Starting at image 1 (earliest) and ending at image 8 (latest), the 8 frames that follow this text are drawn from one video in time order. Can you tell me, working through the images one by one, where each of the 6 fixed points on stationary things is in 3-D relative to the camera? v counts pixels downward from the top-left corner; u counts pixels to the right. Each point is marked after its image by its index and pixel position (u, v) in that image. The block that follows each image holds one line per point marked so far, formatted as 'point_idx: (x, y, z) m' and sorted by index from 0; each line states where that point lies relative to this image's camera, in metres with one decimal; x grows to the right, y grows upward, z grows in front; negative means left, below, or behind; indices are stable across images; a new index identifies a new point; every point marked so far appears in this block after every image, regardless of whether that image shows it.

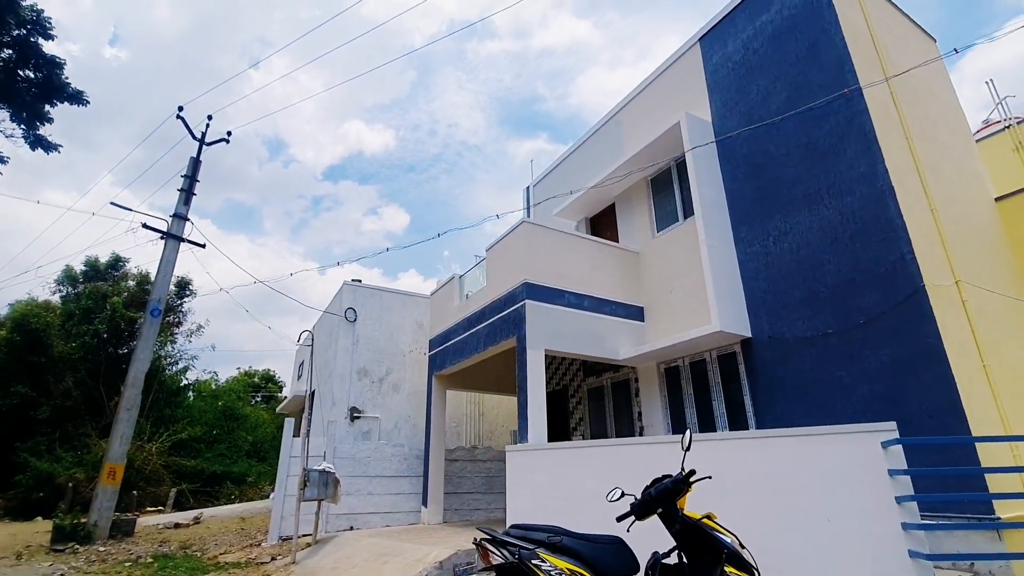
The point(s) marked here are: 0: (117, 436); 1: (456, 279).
0: (-7.6, -2.8, +9.8) m
1: (-1.1, +0.2, +10.3) m
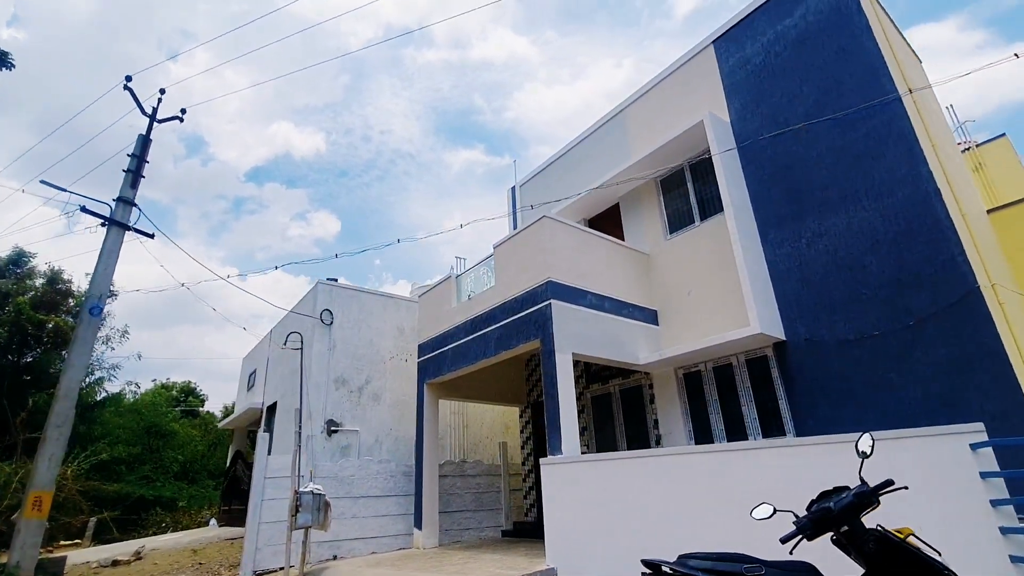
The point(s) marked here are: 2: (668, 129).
0: (-7.5, -2.7, +8.2) m
1: (-1.1, +0.1, +9.6) m
2: (+2.7, +2.7, +9.4) m
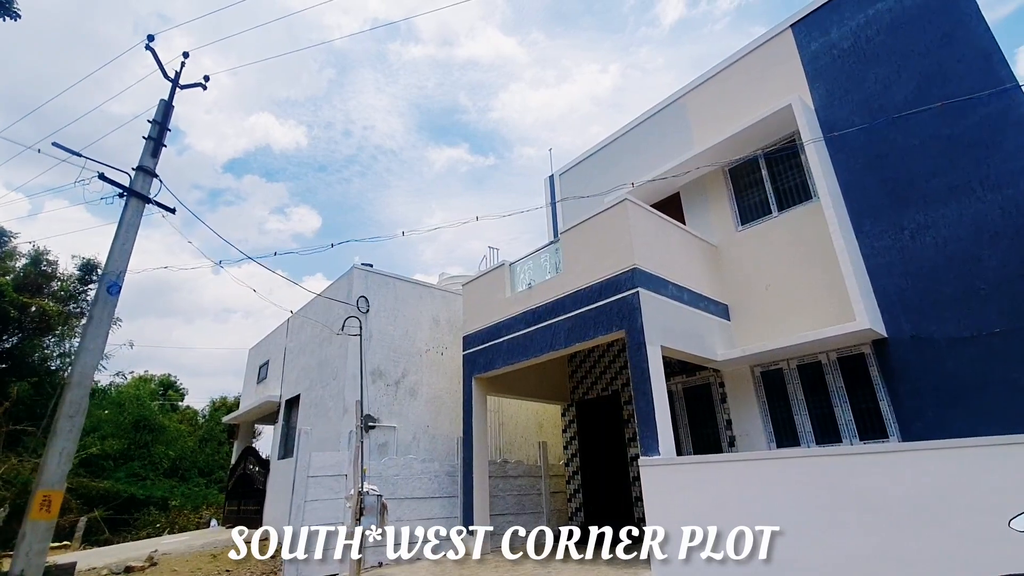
0: (-6.5, -2.3, +7.3) m
1: (-0.1, +0.4, +9.0) m
2: (+3.8, +2.8, +8.9) m
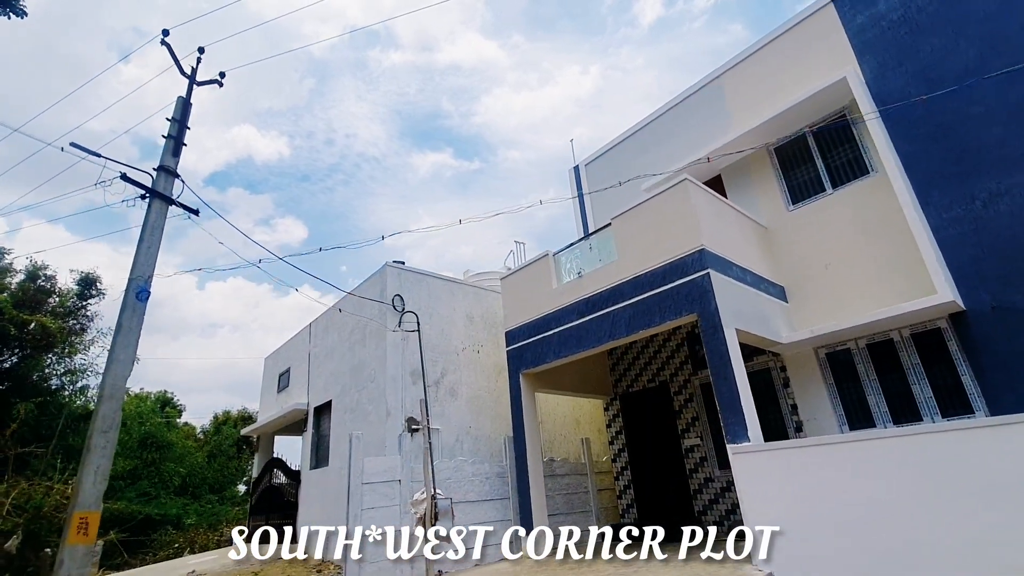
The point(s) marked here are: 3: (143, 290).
0: (-5.6, -2.4, +6.8) m
1: (+0.6, +0.5, +8.7) m
2: (+4.4, +3.1, +8.7) m
3: (-5.6, 0.0, +7.7) m
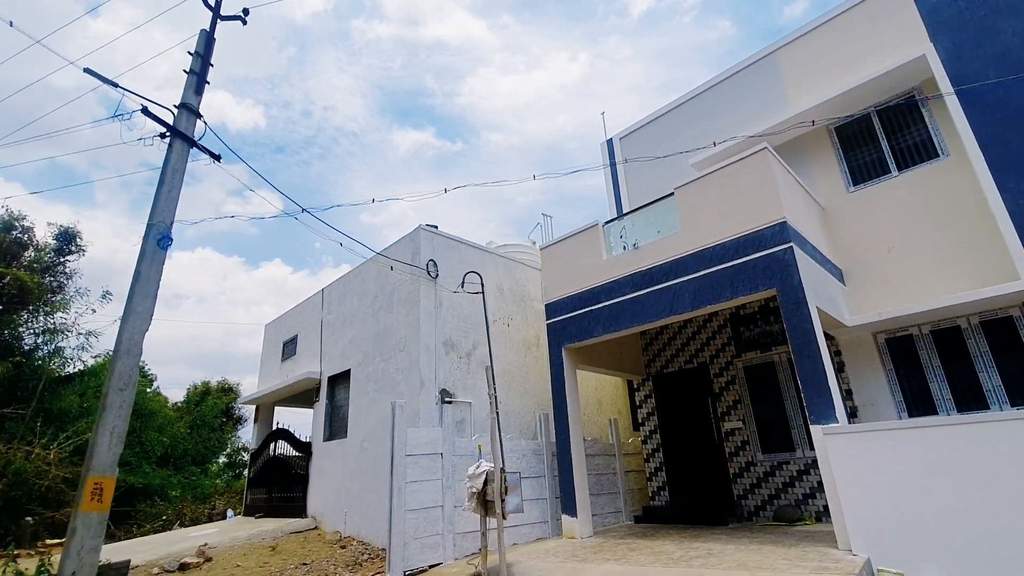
0: (-4.9, -1.7, +6.2) m
1: (+1.4, +1.0, +8.3) m
2: (+5.3, +3.4, +8.4) m
3: (-4.8, +0.7, +7.0) m
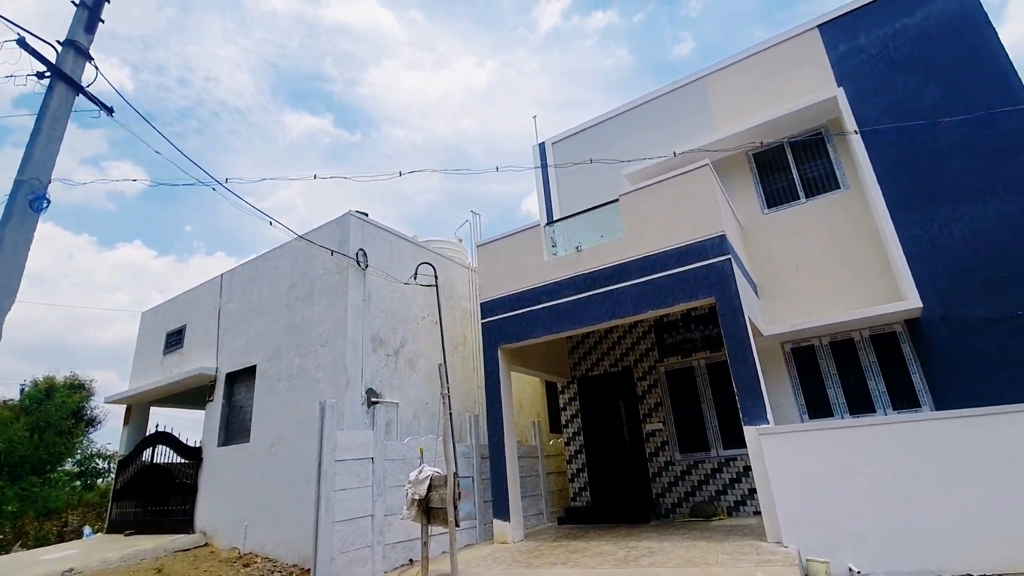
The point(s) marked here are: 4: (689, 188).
0: (-5.4, -1.4, +4.9) m
1: (+0.4, +0.9, +8.2) m
2: (+4.4, +3.2, +9.2) m
3: (-5.3, +1.0, +5.7) m
4: (+2.4, +1.4, +7.1) m
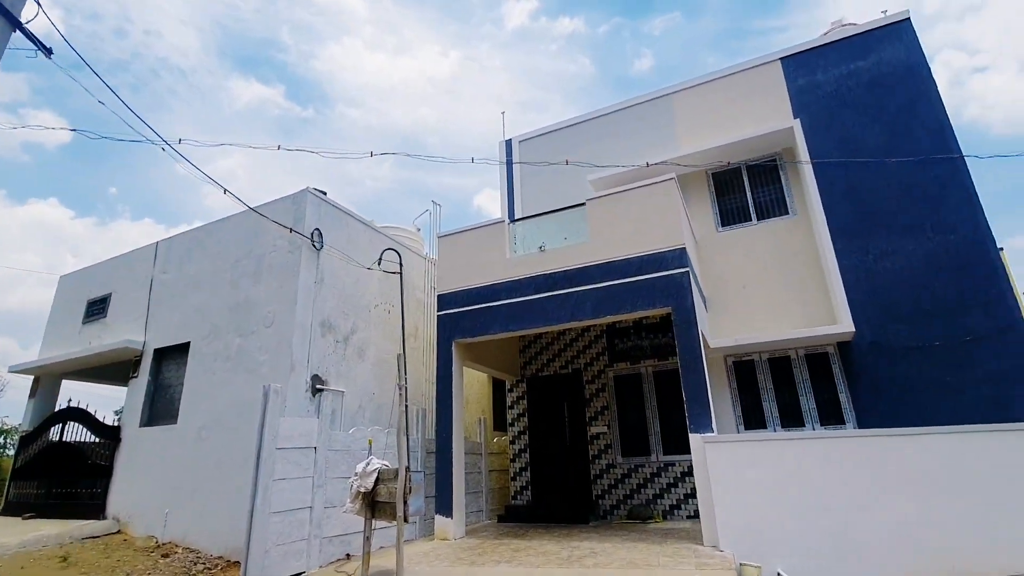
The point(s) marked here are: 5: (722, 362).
0: (-5.8, -0.9, +4.2) m
1: (-0.1, +1.0, +8.2) m
2: (+3.8, +2.9, +9.6) m
3: (-5.6, +1.5, +5.1) m
4: (+2.0, +1.3, +7.2) m
5: (+3.5, -1.2, +8.5) m
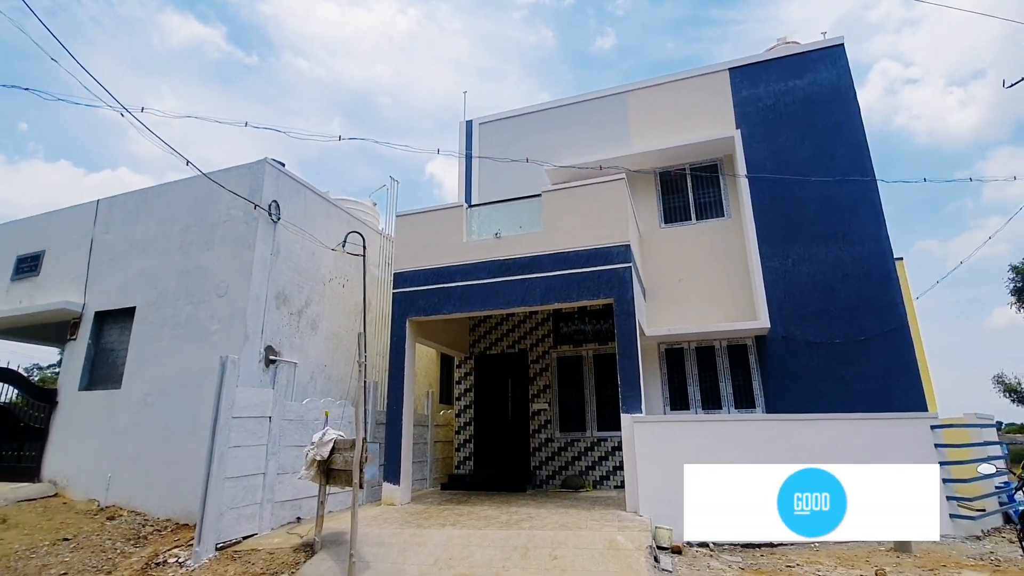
0: (-6.1, -0.5, +4.1) m
1: (-0.9, +1.3, +8.5) m
2: (+3.1, +3.1, +10.2) m
3: (-5.9, +1.9, +4.8) m
4: (+1.4, +1.4, +7.7) m
5: (+2.6, -1.1, +9.3) m
